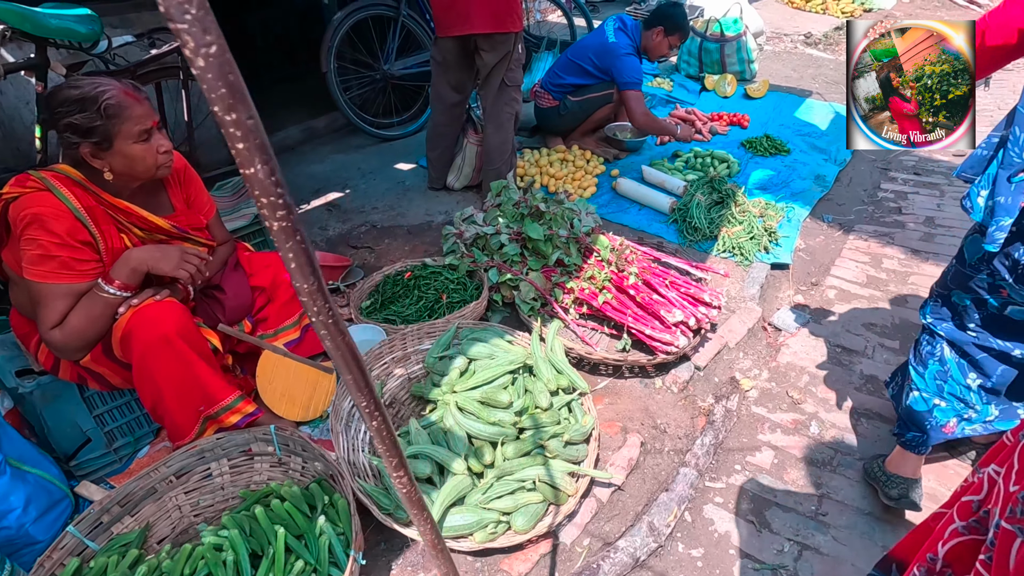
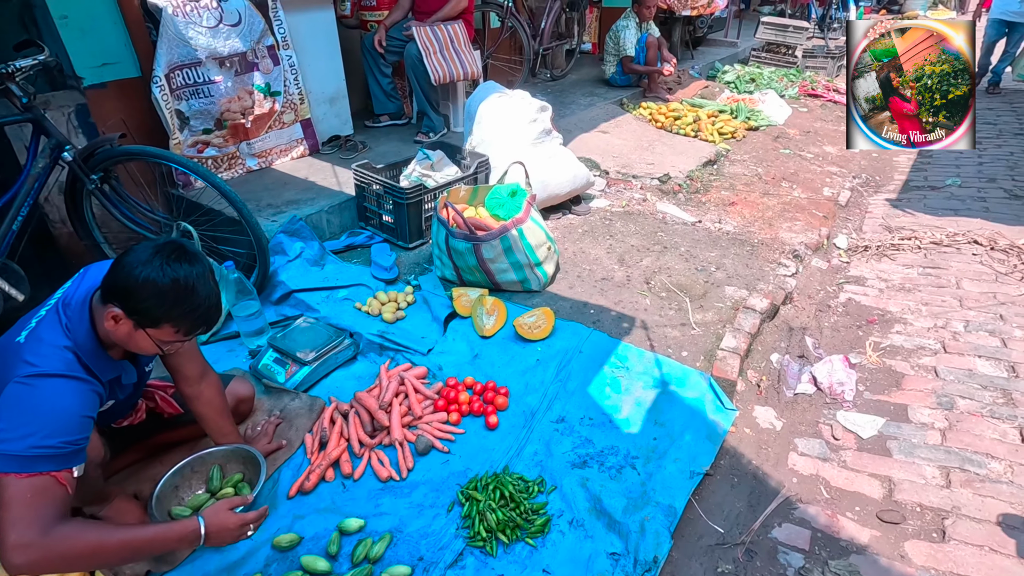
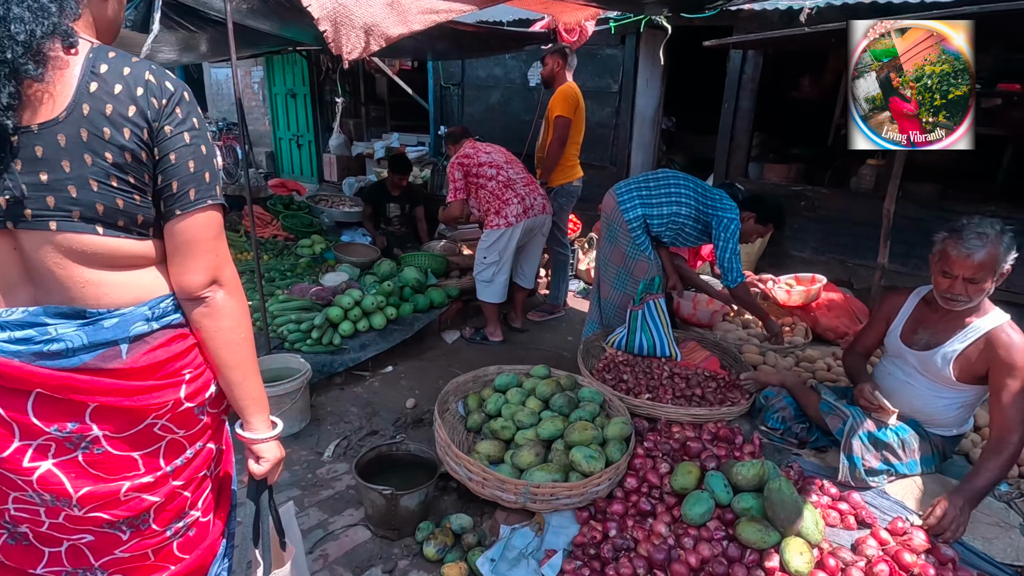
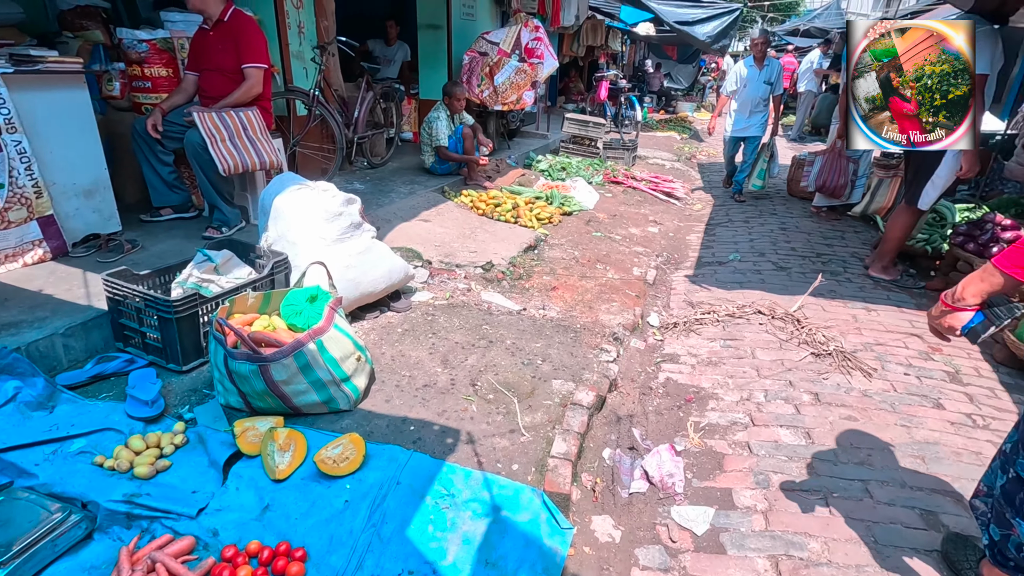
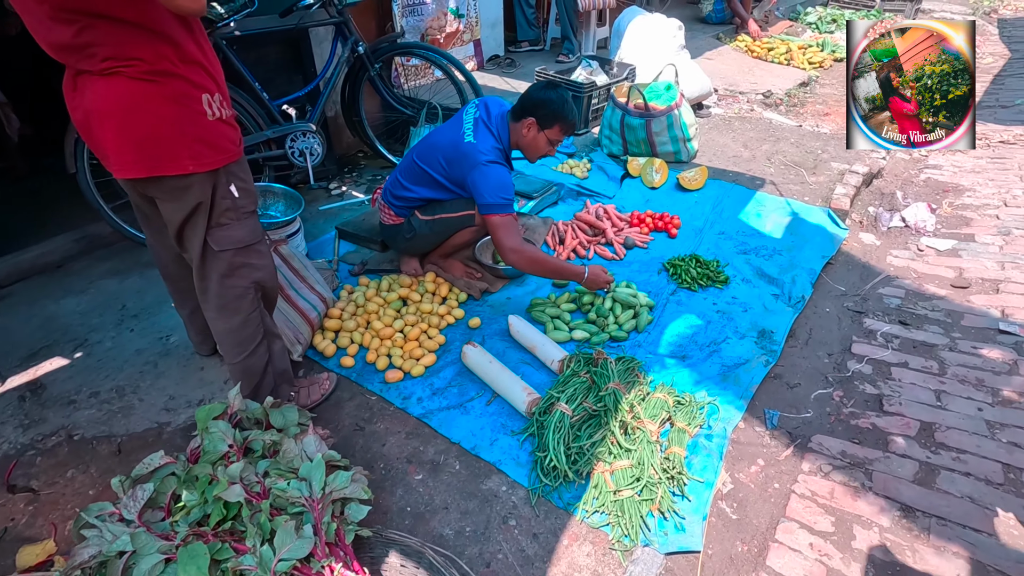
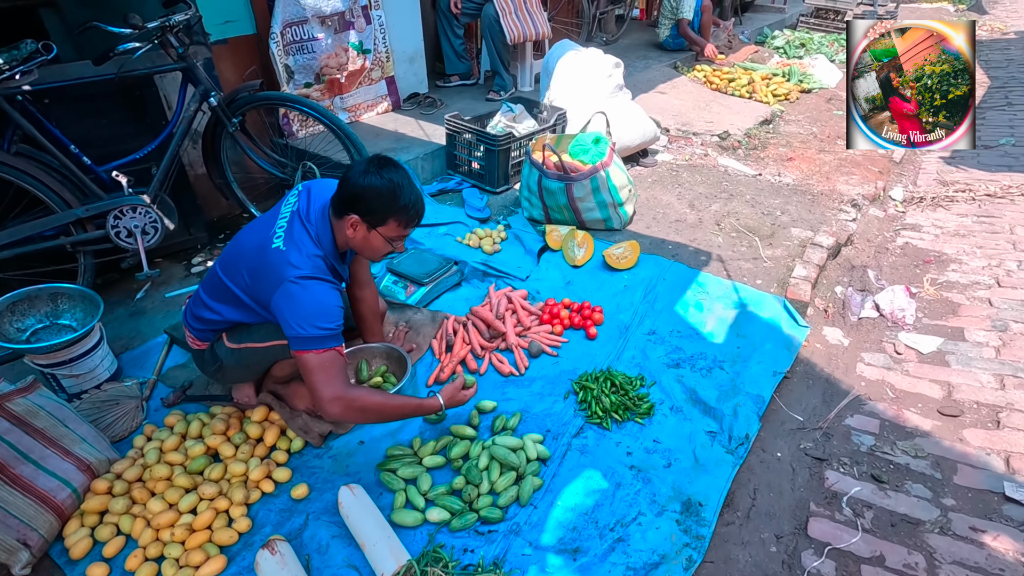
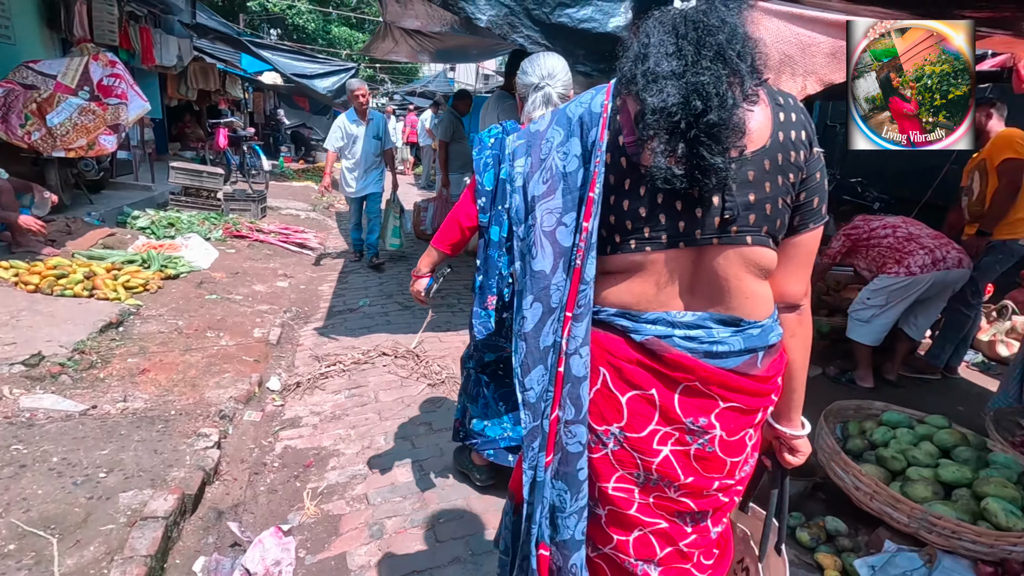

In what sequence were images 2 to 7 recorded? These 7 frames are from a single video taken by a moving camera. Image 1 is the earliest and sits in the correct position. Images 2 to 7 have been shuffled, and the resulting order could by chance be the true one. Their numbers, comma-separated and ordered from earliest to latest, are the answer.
5, 6, 2, 4, 7, 3
